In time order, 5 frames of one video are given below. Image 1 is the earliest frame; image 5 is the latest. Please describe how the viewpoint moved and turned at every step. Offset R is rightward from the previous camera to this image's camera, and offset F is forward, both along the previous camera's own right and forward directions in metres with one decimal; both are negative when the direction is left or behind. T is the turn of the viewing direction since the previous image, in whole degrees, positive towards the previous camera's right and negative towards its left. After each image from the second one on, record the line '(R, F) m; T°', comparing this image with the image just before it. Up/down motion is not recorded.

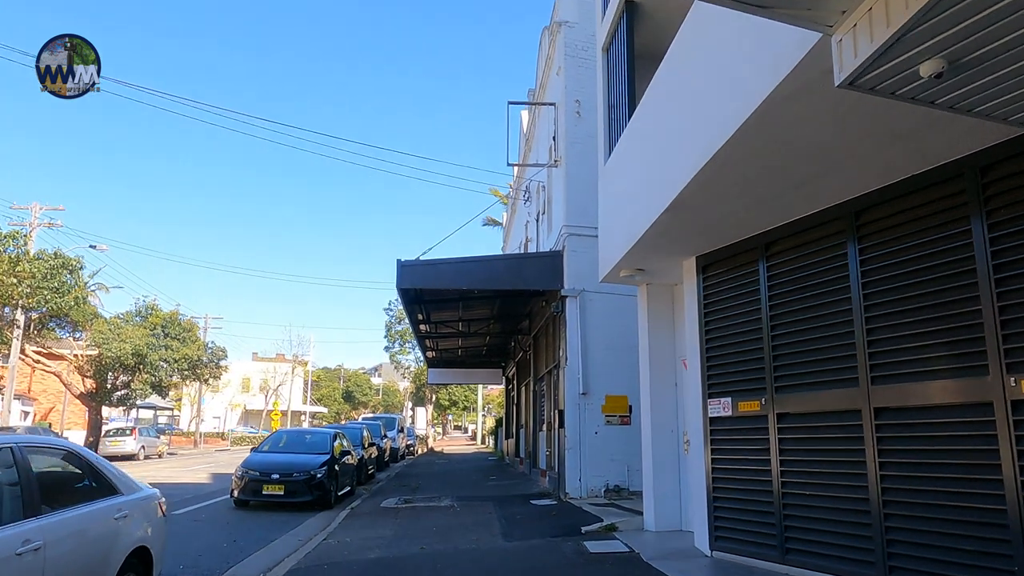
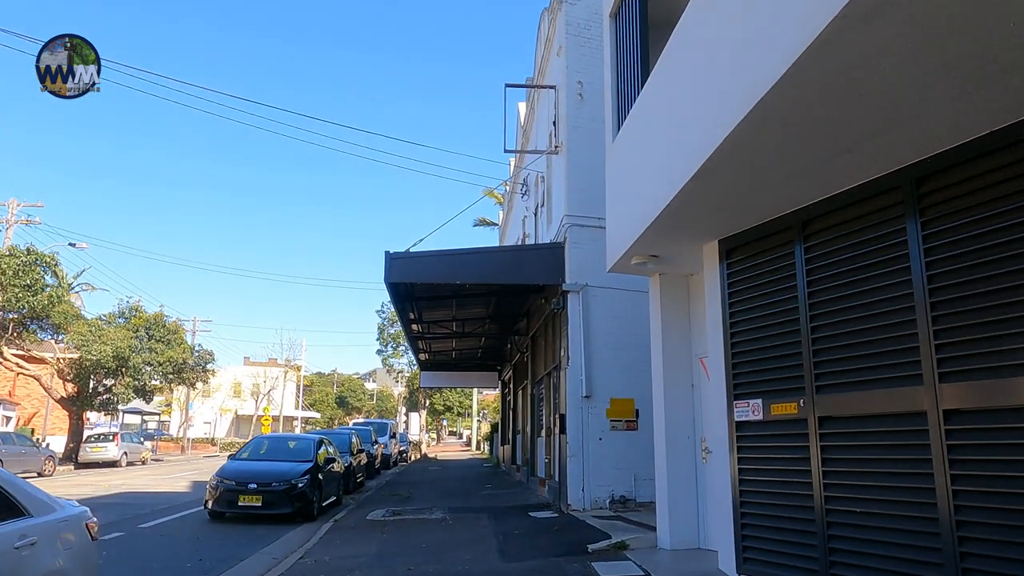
(0.0, +1.0) m; 0°
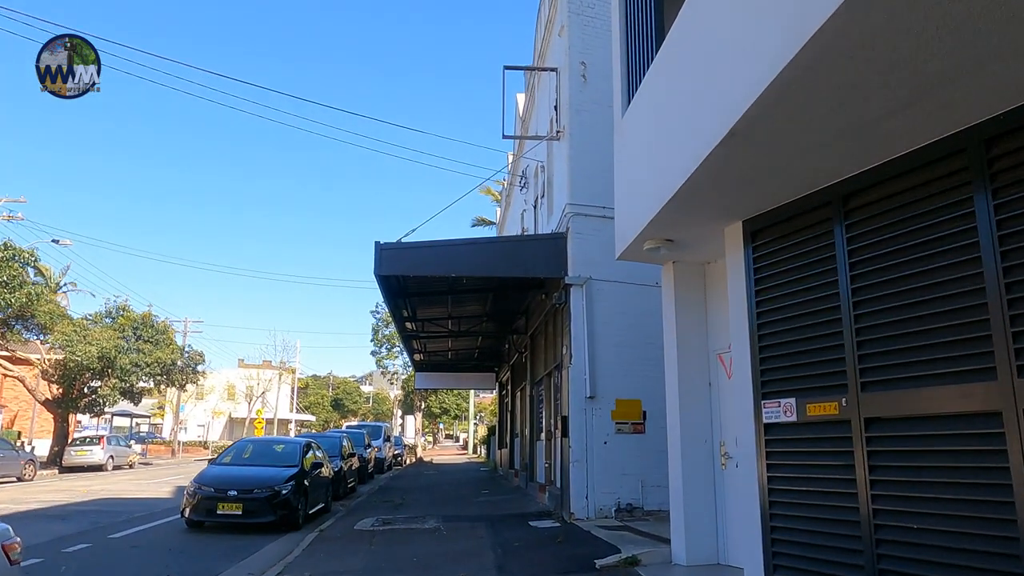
(0.0, +0.8) m; 0°
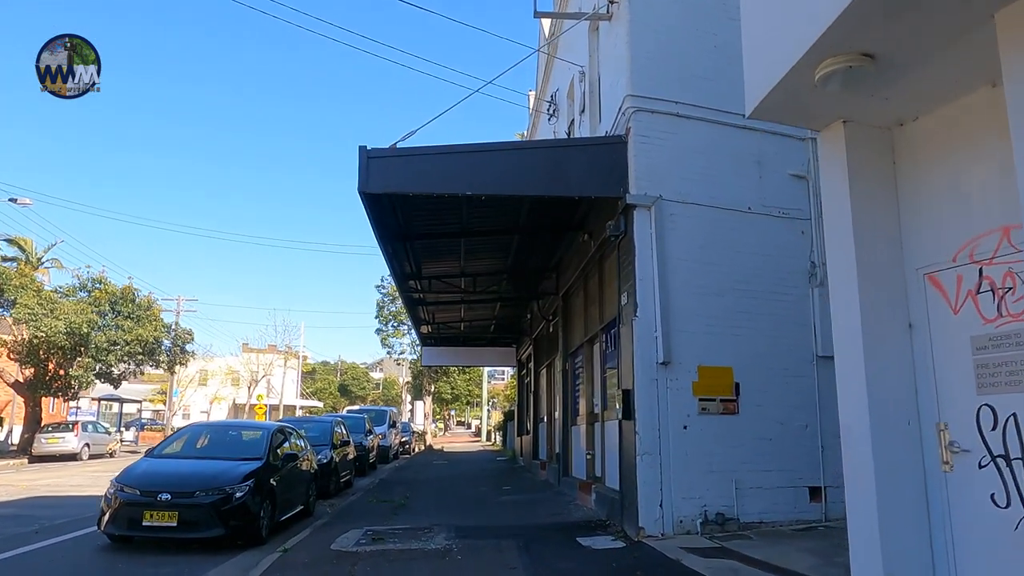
(-0.3, +3.4) m; -1°
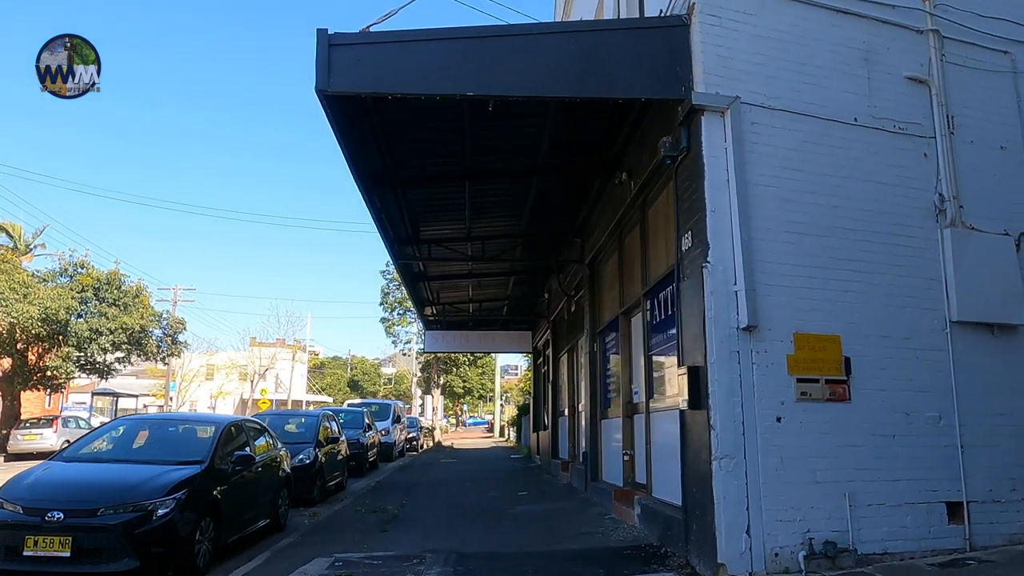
(0.0, +2.4) m; -1°
